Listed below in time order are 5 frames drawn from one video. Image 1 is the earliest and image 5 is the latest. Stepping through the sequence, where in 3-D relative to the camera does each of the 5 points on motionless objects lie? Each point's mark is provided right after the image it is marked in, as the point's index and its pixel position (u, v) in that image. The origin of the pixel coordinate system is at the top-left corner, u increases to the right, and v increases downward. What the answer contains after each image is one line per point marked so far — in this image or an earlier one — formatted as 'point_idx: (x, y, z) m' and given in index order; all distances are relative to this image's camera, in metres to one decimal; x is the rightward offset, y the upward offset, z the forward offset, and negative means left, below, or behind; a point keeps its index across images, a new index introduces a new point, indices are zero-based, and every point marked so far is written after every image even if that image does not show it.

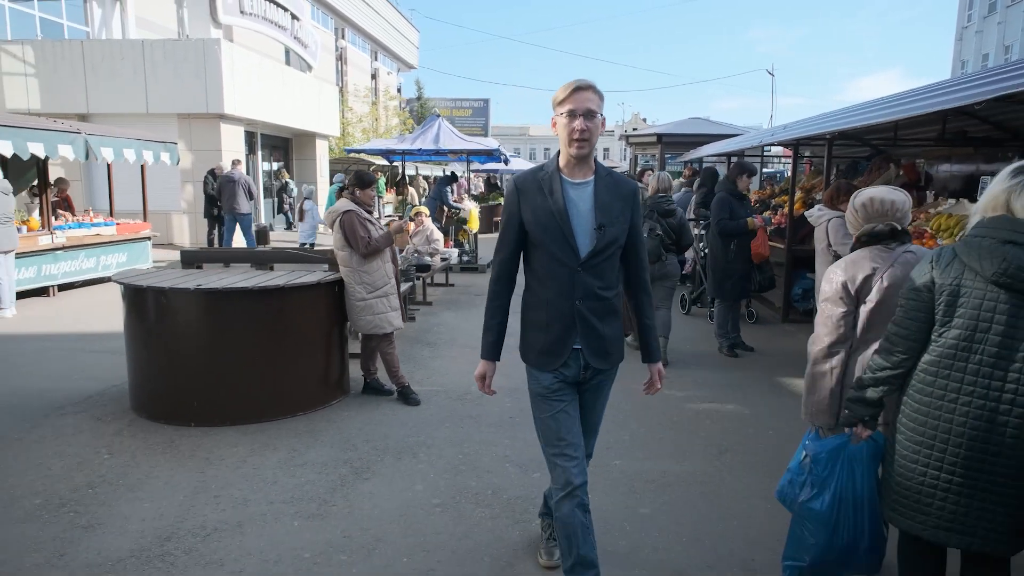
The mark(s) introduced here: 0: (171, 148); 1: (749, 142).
0: (-5.9, +2.4, +12.2) m
1: (+3.7, +2.3, +11.0) m
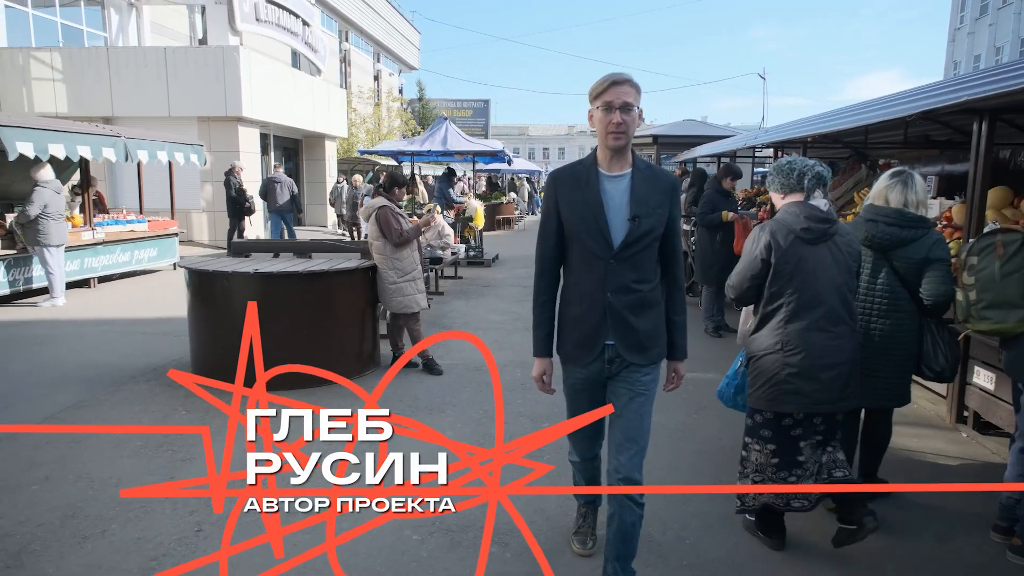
0: (-5.8, +2.6, +13.0) m
1: (+3.8, +2.5, +11.8) m
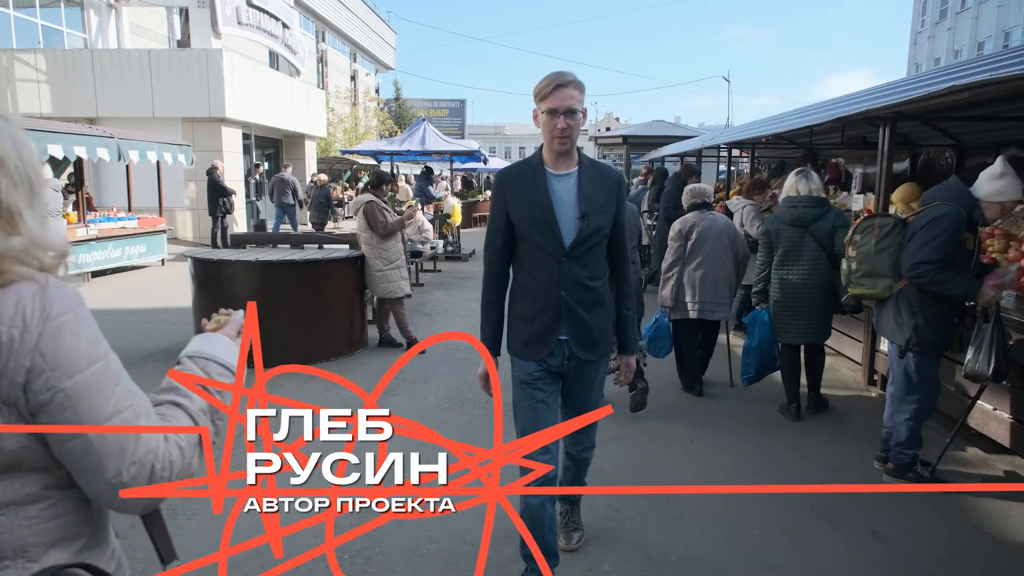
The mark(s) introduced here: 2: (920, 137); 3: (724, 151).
0: (-6.3, +2.7, +13.4) m
1: (+3.4, +2.6, +12.6) m
2: (+5.2, +1.9, +8.8) m
3: (+4.0, +2.5, +12.9) m
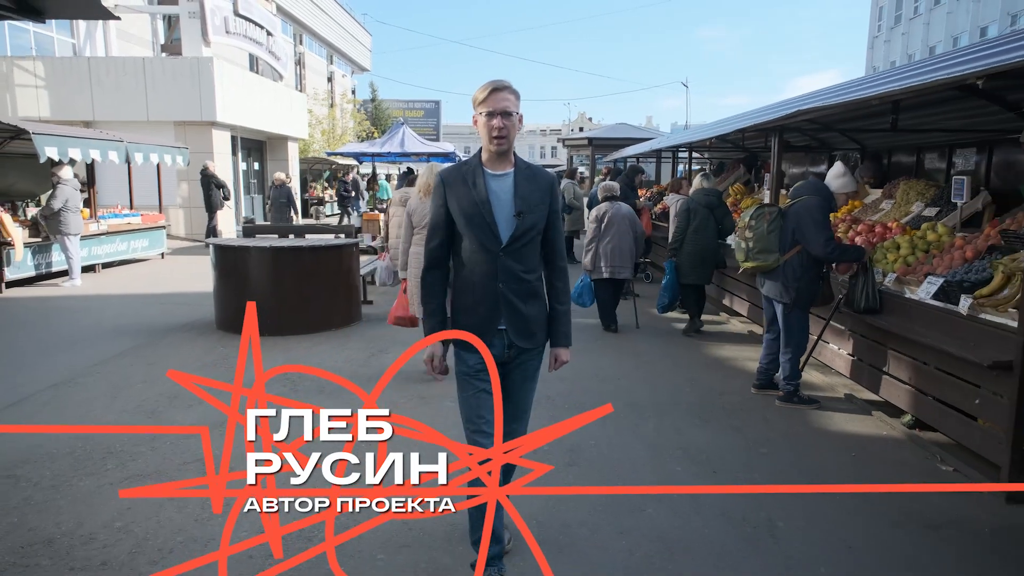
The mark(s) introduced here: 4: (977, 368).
0: (-6.9, +2.8, +14.5) m
1: (+2.8, +2.9, +14.0) m
2: (+4.8, +2.2, +10.3) m
3: (+3.4, +2.8, +14.3) m
4: (+2.6, -0.4, +3.8) m
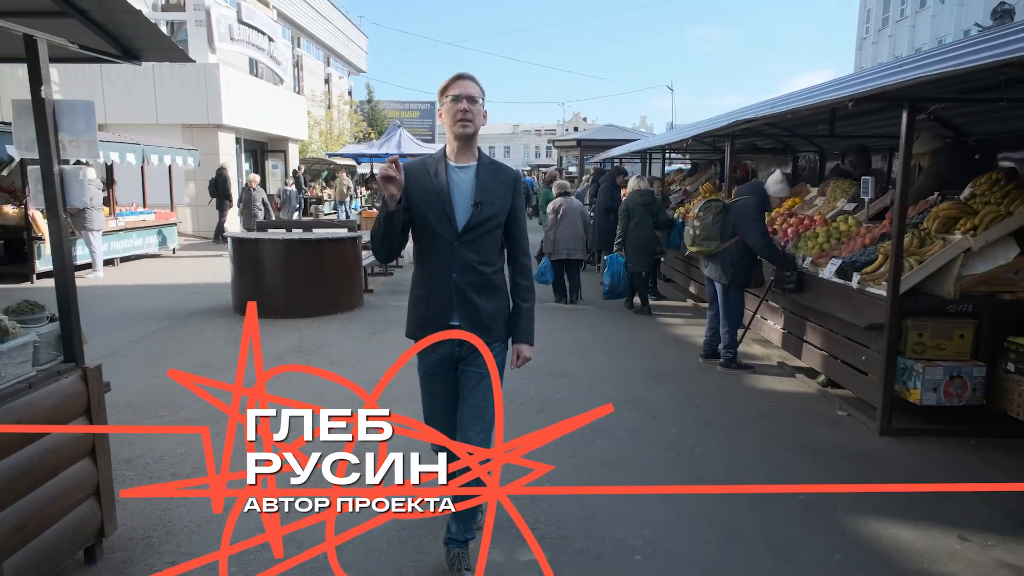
0: (-7.1, +3.0, +15.4) m
1: (+2.6, +3.0, +14.9) m
2: (+4.6, +2.3, +11.2) m
3: (+3.2, +2.9, +15.3) m
4: (+2.4, -0.3, +4.8) m
